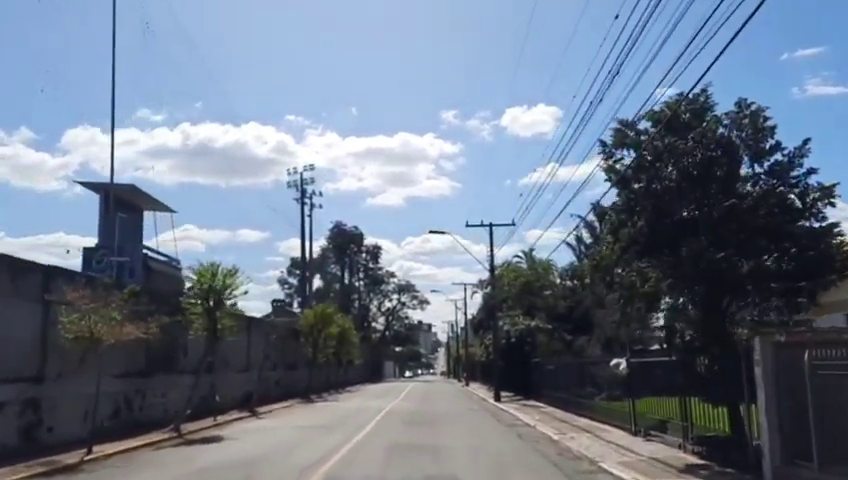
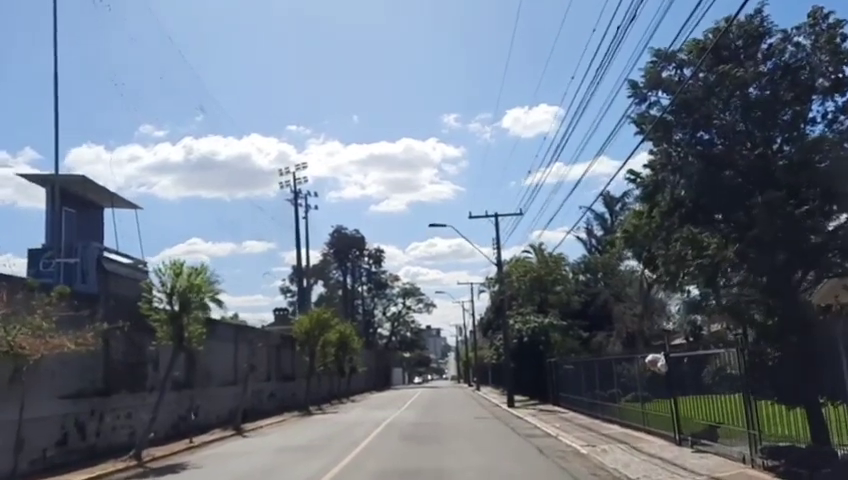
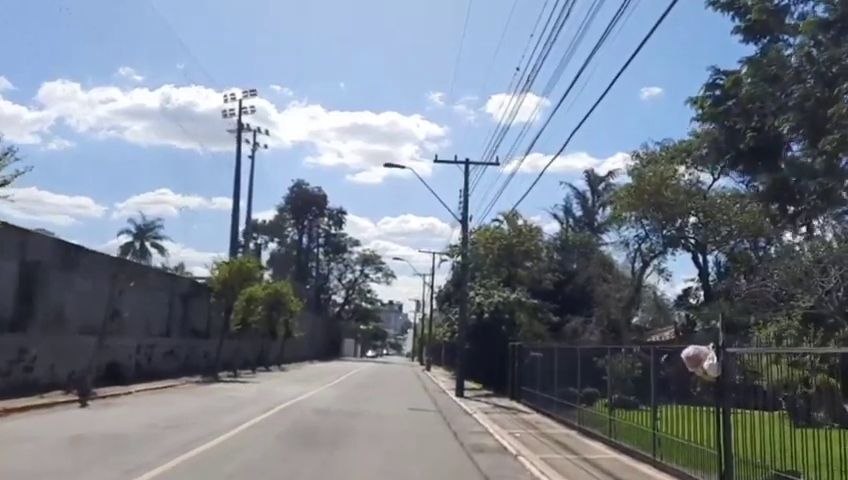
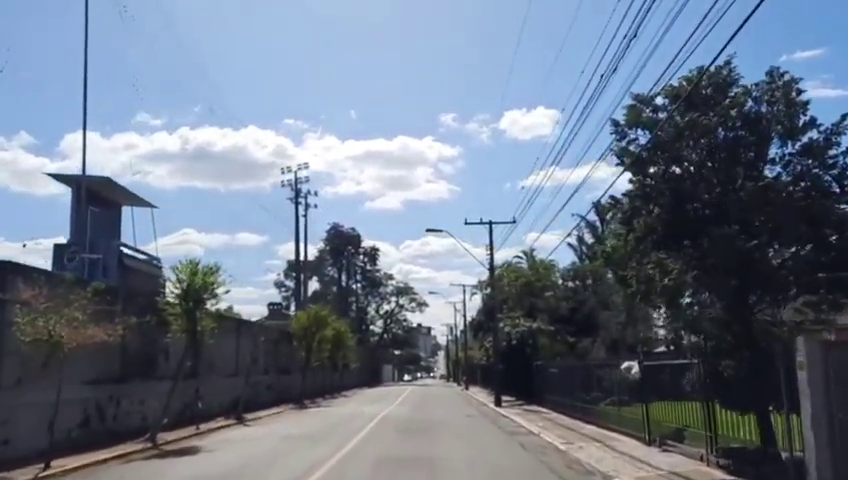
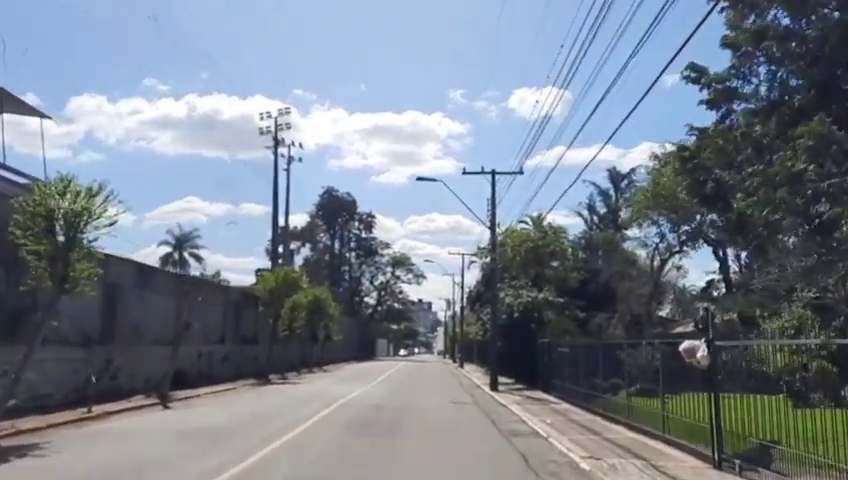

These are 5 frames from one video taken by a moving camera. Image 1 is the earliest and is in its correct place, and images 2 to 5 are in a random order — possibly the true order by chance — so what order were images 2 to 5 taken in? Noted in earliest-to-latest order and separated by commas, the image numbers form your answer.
4, 2, 5, 3
